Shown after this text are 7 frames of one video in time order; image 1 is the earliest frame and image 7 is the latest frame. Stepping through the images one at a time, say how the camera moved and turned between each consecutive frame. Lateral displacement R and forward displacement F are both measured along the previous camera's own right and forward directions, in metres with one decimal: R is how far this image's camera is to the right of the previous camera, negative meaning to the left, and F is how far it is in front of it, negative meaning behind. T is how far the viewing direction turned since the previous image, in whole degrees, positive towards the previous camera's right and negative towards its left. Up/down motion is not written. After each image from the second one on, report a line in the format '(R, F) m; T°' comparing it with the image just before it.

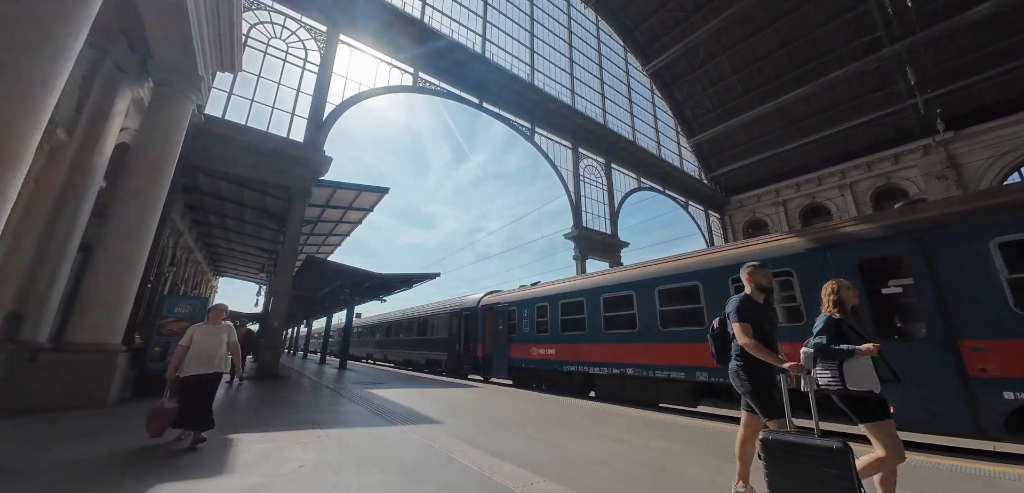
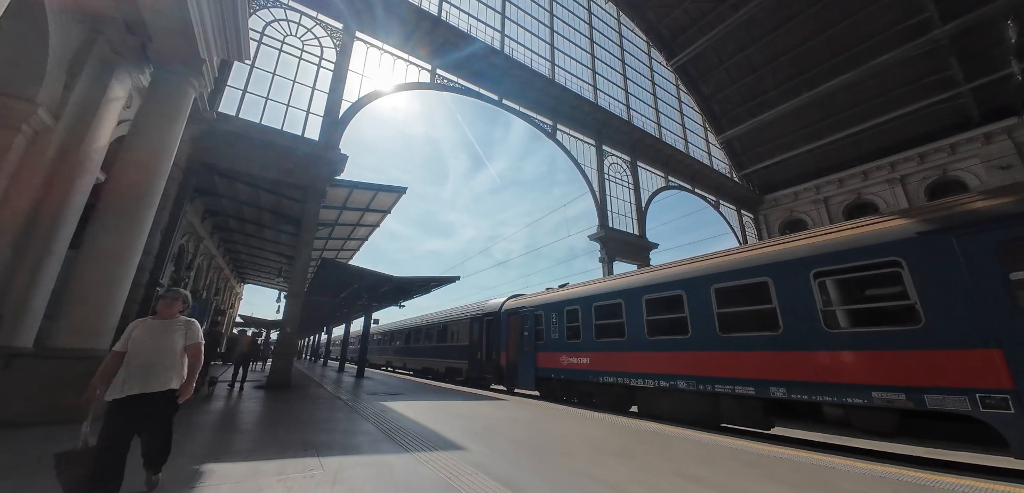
(-0.2, +0.8) m; -3°
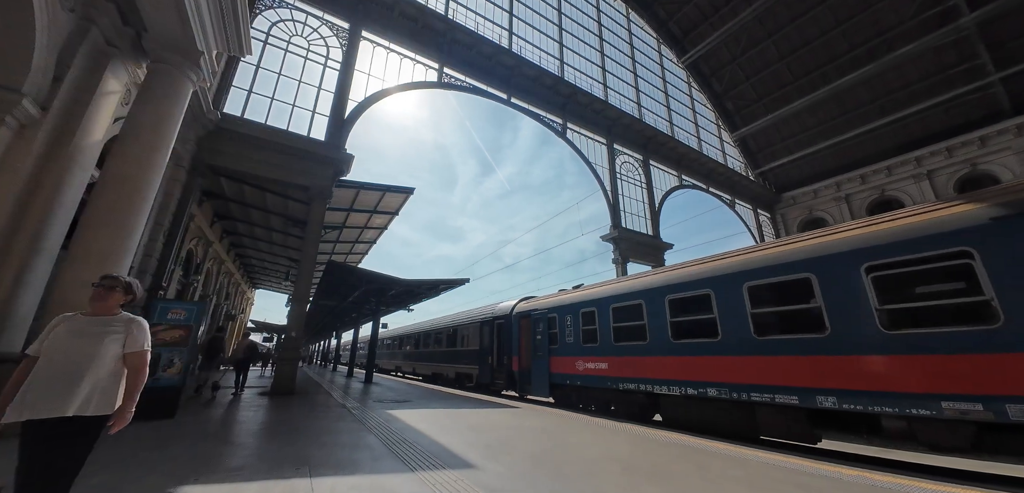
(-0.1, +0.4) m; -1°
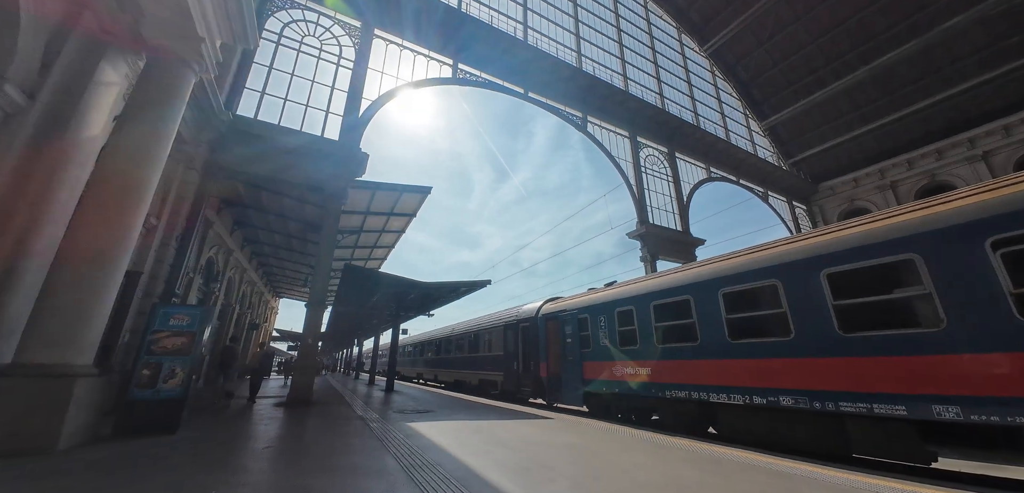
(-0.2, +0.7) m; -3°
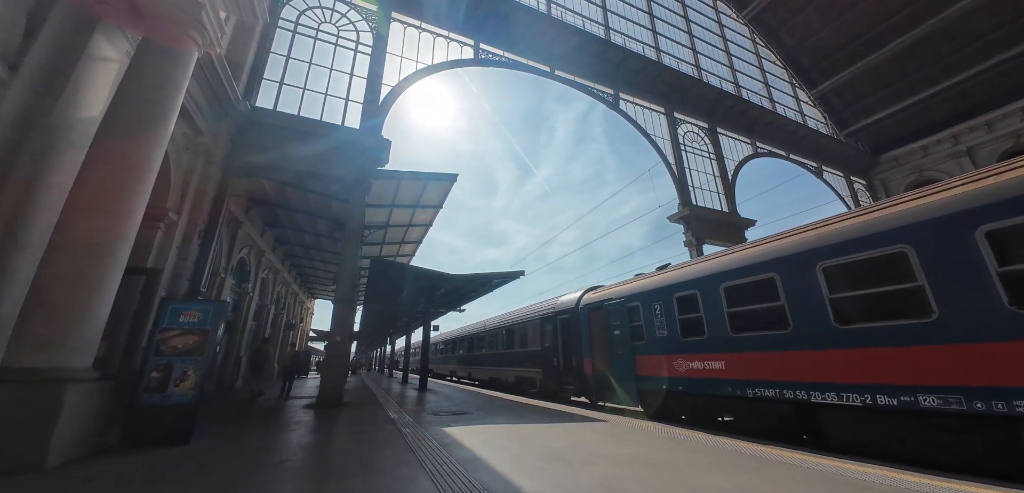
(-0.2, +0.8) m; -4°
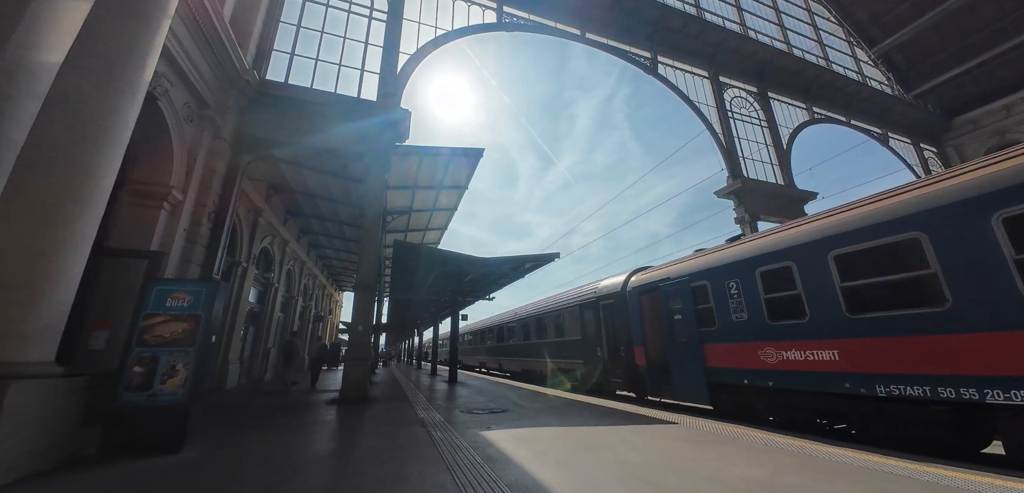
(-0.3, +1.0) m; -4°
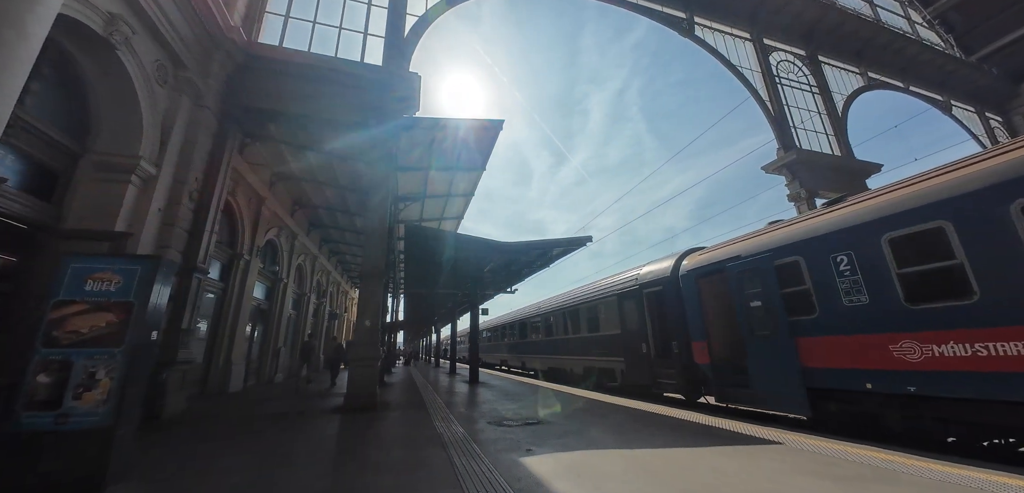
(-0.3, +1.2) m; -2°
